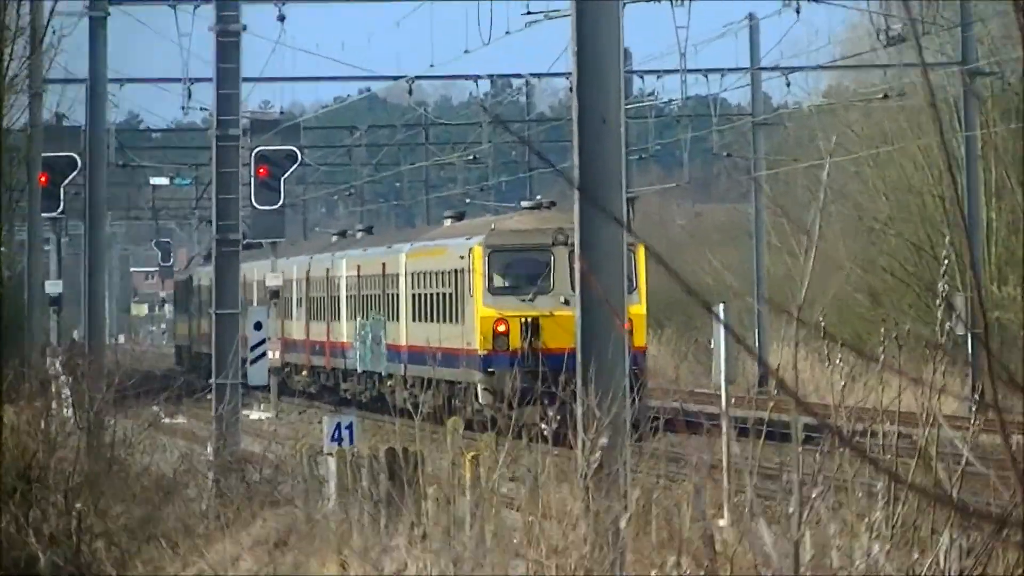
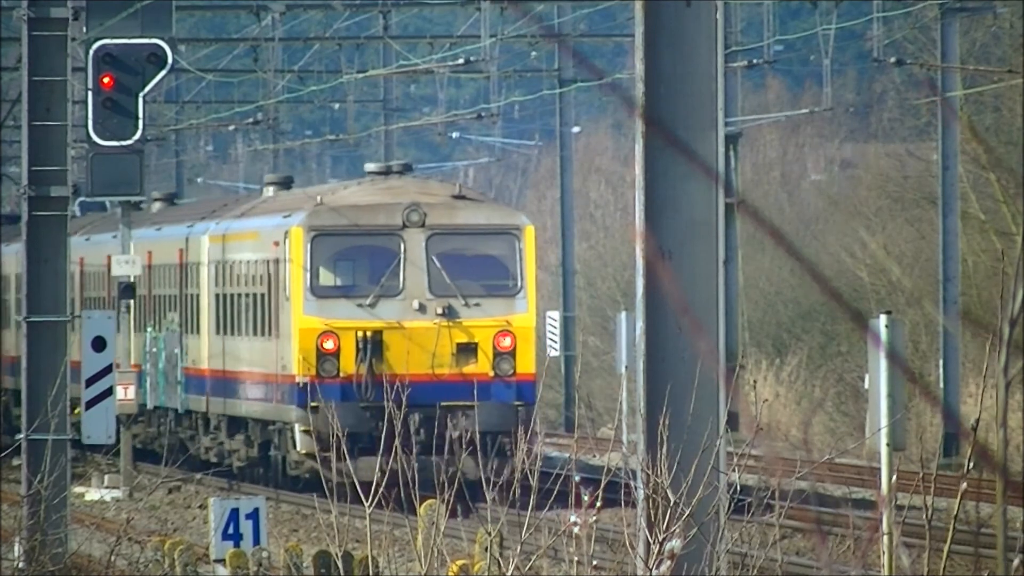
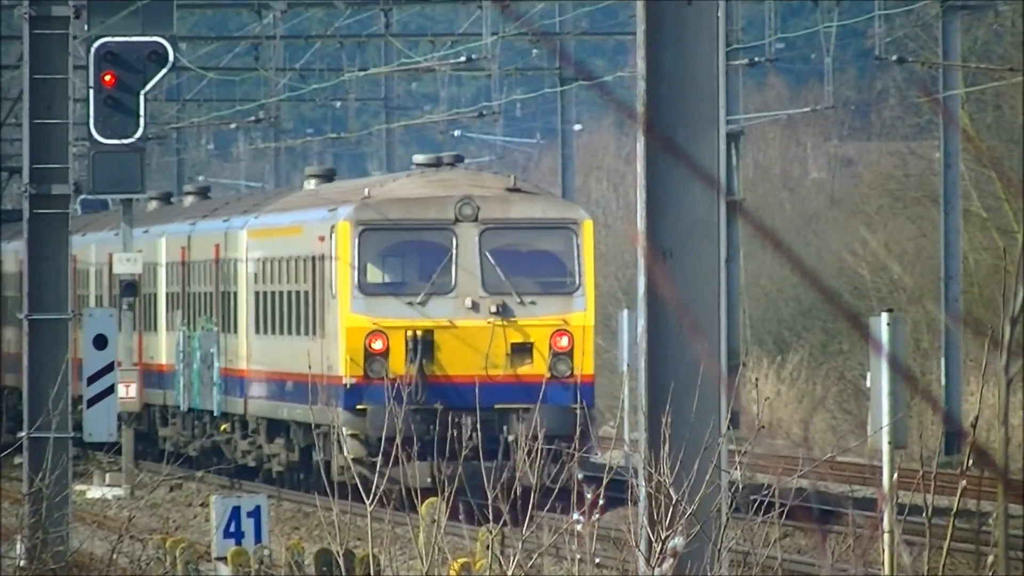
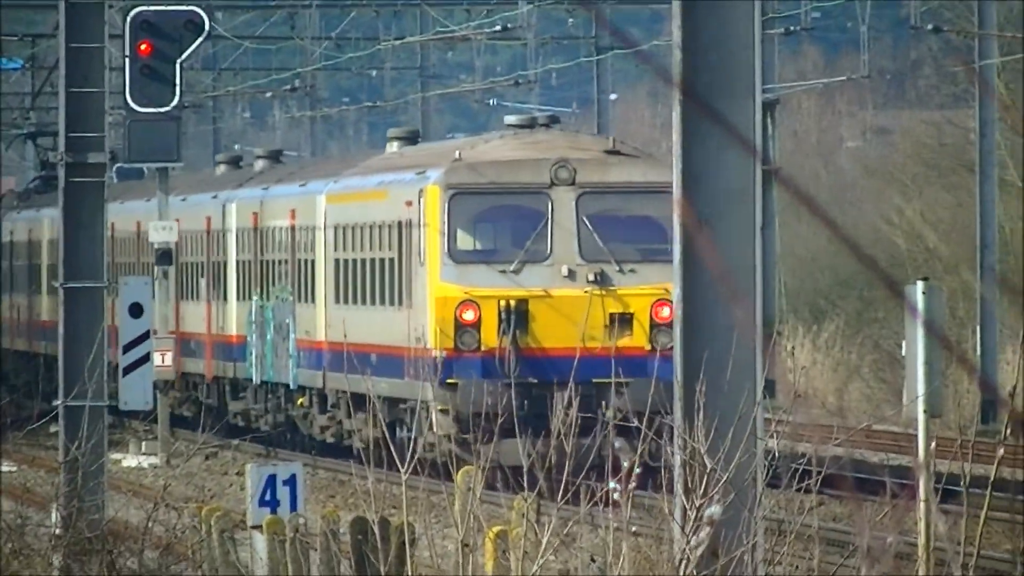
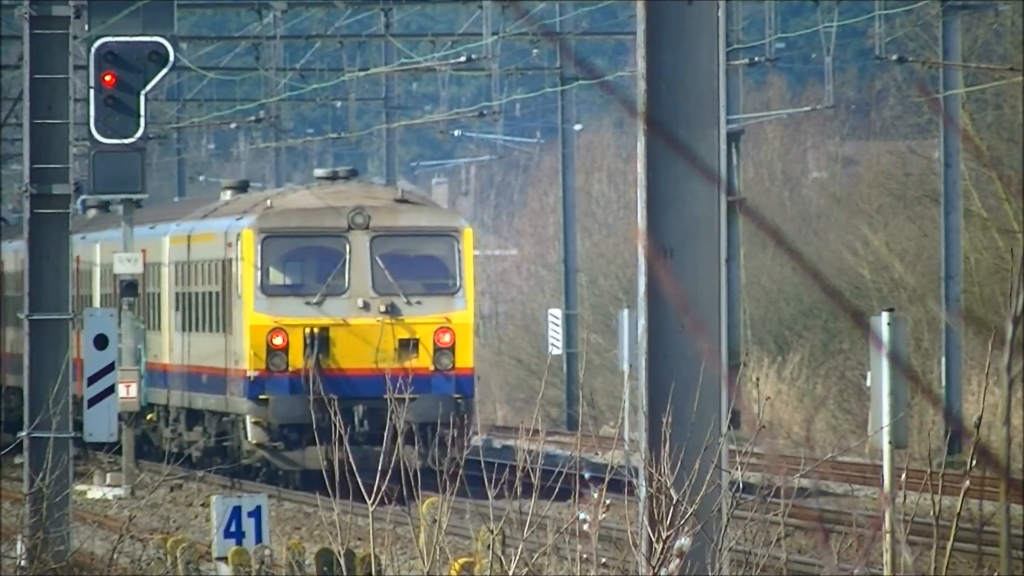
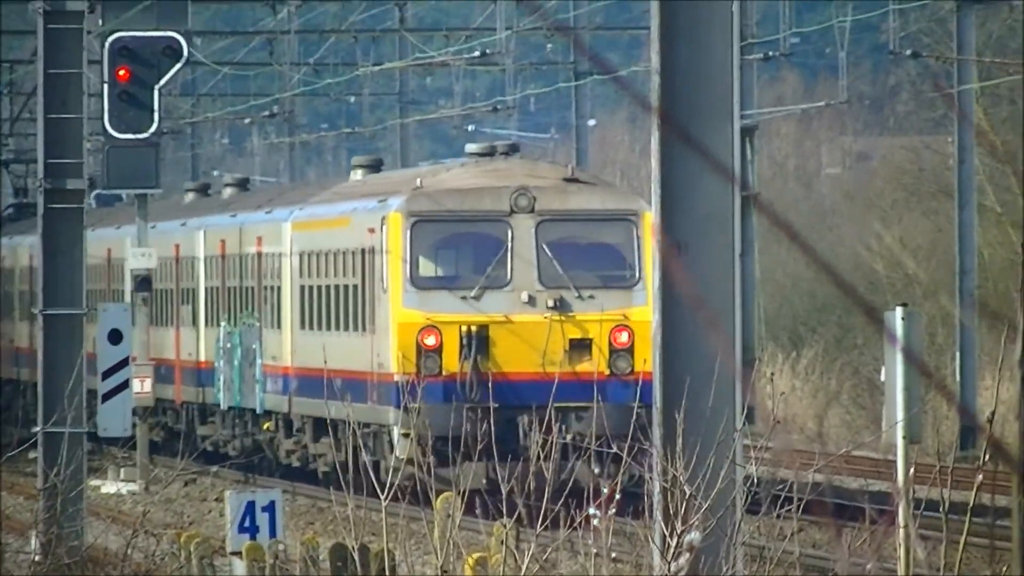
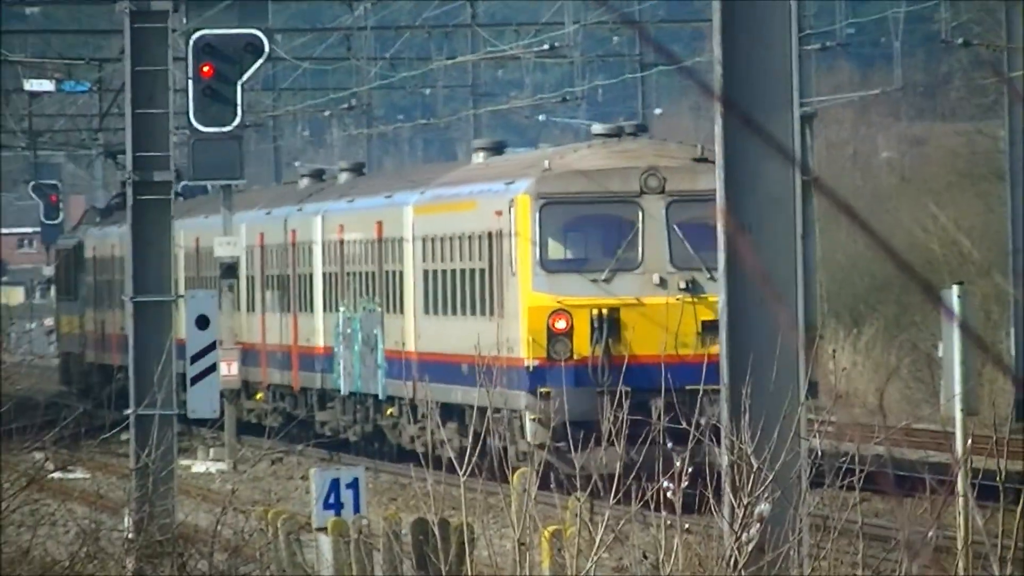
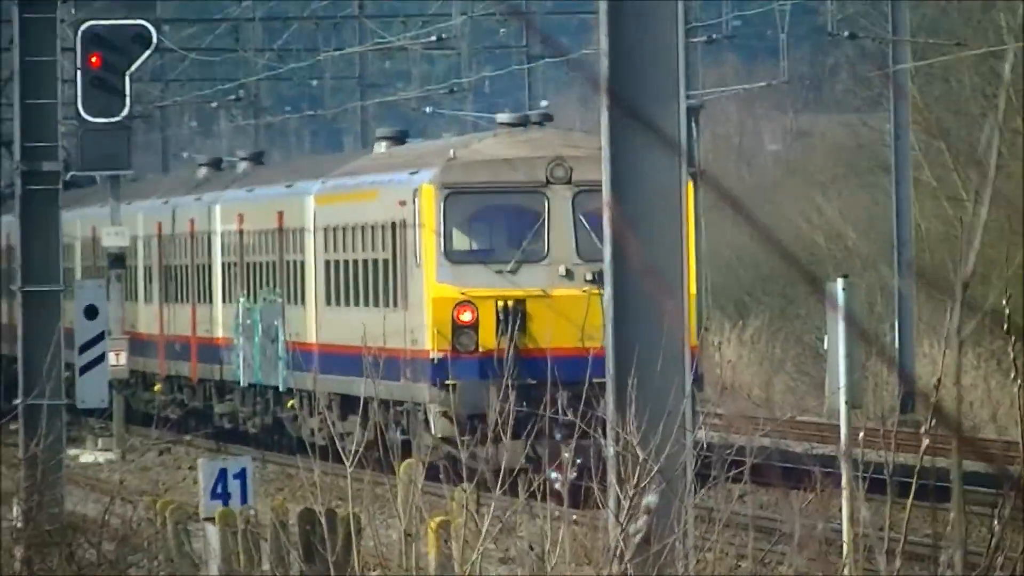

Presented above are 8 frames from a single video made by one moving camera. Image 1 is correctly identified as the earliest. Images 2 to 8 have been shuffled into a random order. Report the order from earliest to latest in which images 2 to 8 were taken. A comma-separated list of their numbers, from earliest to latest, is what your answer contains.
8, 7, 4, 6, 3, 2, 5
